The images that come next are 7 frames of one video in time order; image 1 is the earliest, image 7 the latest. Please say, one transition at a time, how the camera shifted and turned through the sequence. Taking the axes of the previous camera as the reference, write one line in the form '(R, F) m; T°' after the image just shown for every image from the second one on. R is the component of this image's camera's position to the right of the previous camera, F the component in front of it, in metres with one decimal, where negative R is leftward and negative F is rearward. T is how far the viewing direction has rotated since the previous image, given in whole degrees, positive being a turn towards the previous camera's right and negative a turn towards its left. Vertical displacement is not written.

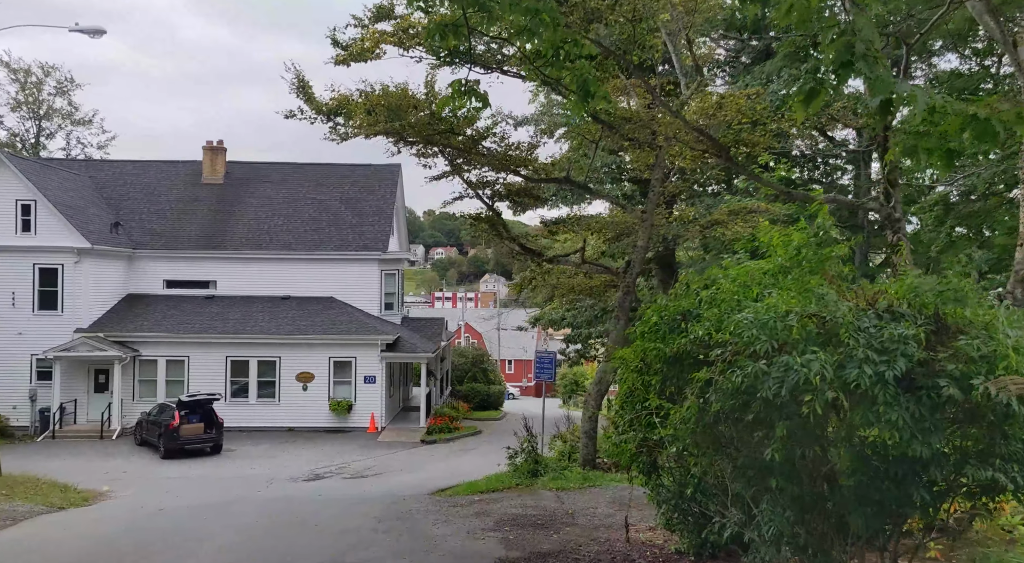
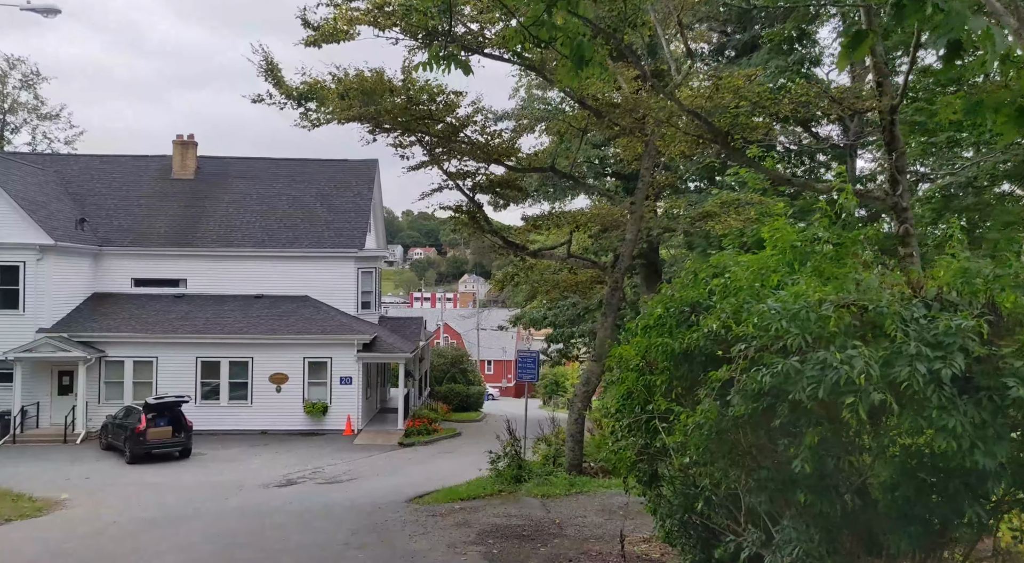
(0.0, +0.8) m; +1°
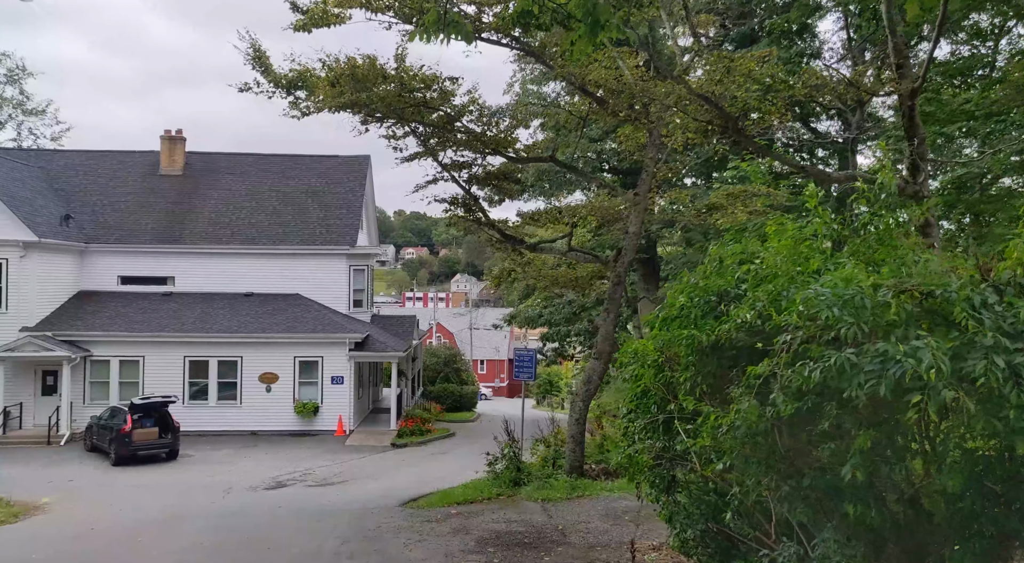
(-0.1, +0.6) m; 0°
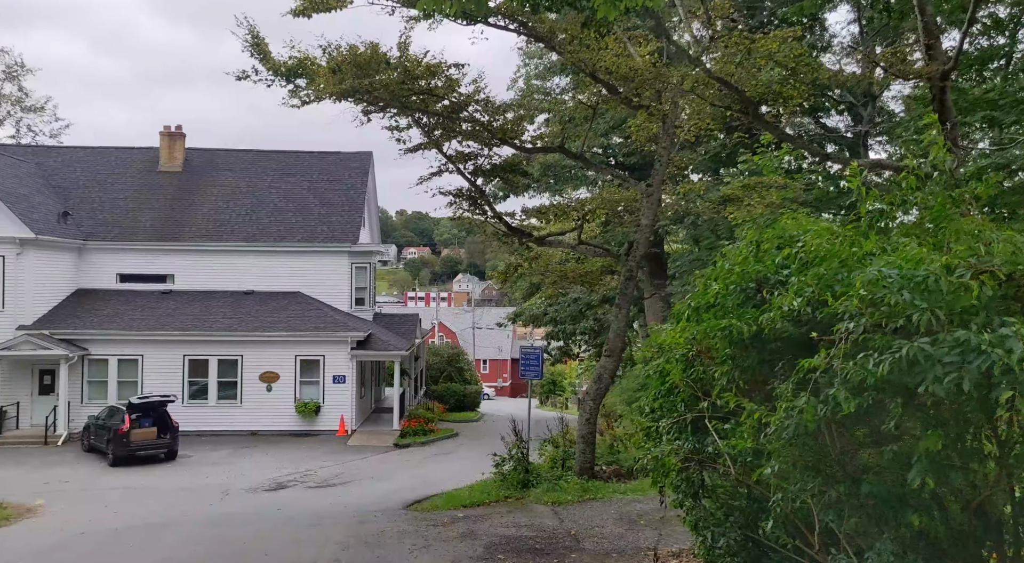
(-0.1, +0.5) m; 0°
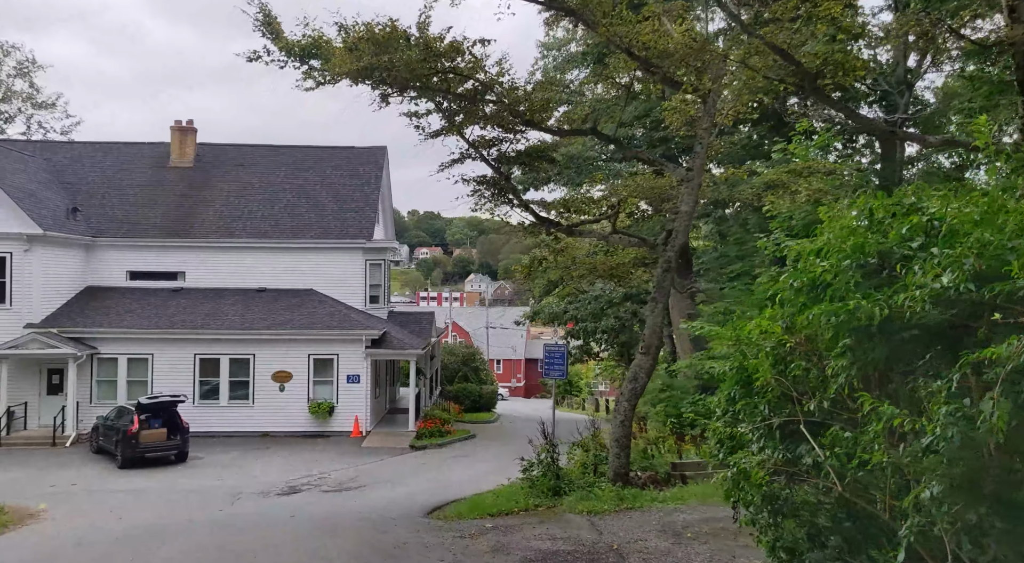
(-0.2, +0.8) m; -1°
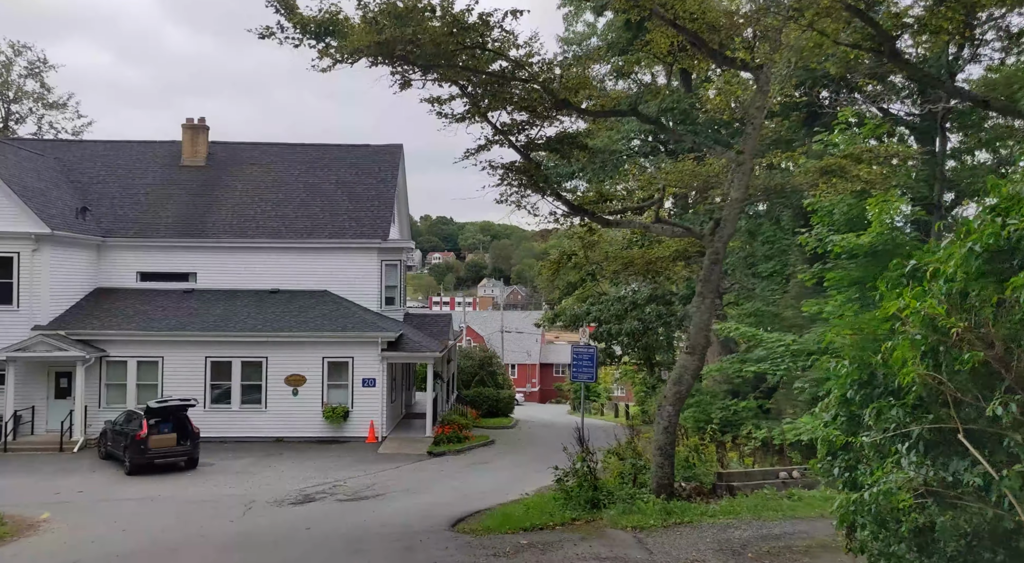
(-0.2, +0.9) m; -1°
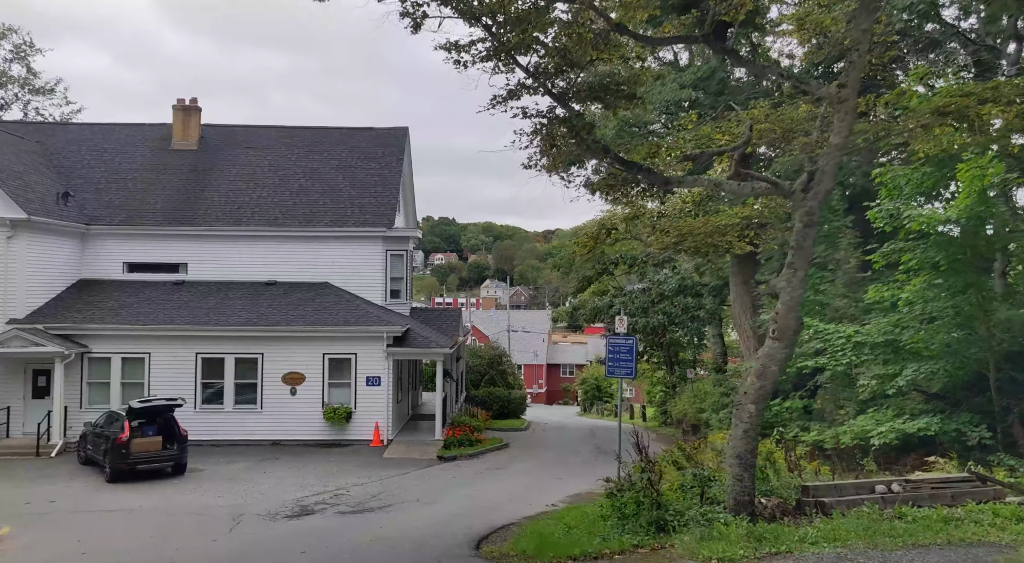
(-0.3, +2.1) m; 0°
